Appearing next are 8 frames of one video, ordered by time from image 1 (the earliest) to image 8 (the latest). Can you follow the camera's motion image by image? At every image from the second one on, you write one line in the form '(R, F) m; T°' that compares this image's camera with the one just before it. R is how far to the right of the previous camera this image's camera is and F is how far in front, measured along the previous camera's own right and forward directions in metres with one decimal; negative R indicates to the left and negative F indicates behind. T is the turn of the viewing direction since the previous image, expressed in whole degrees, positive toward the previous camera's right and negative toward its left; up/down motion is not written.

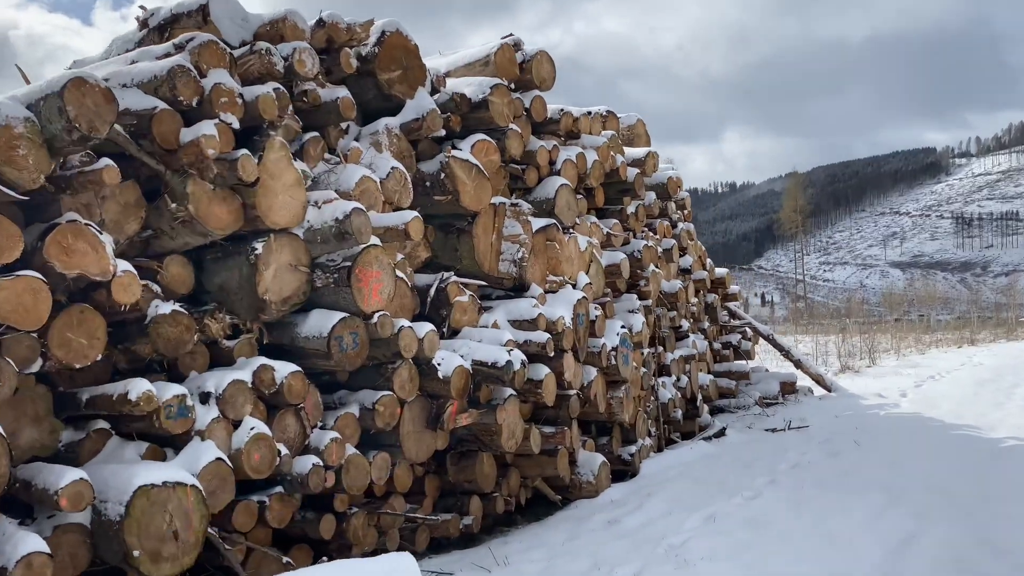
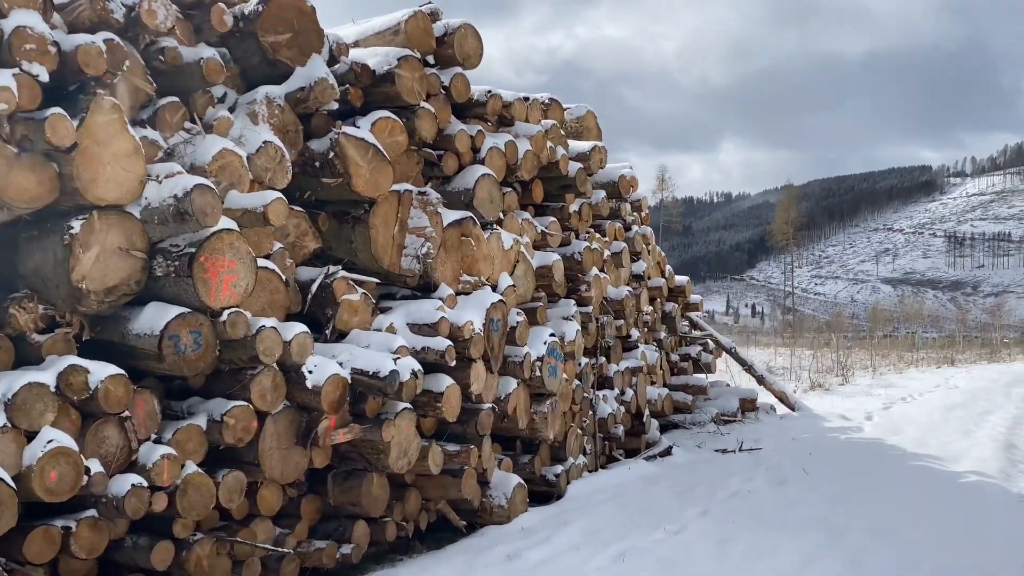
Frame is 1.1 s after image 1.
(+0.5, +0.6) m; +1°
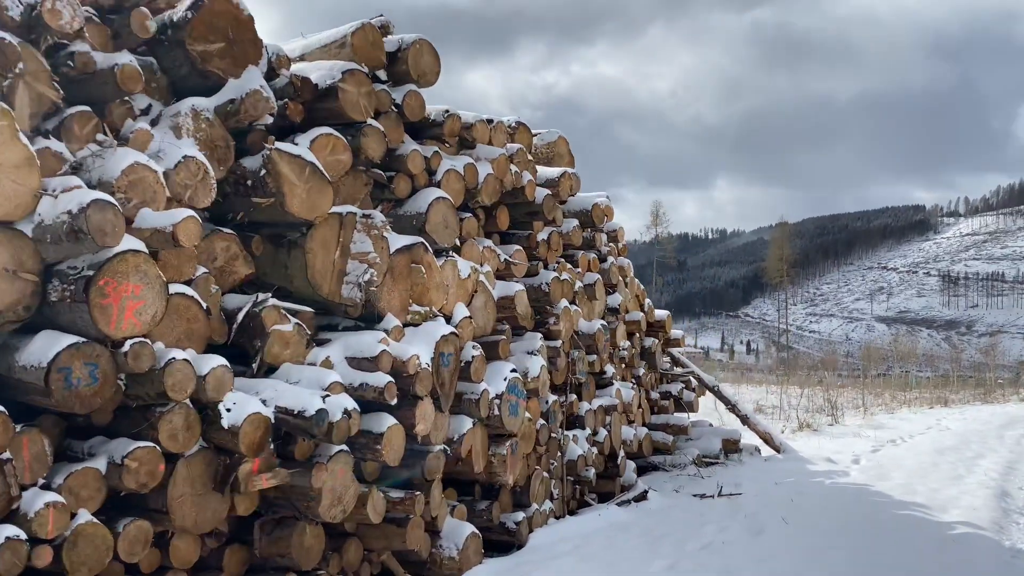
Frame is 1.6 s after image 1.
(+0.2, +0.4) m; 0°
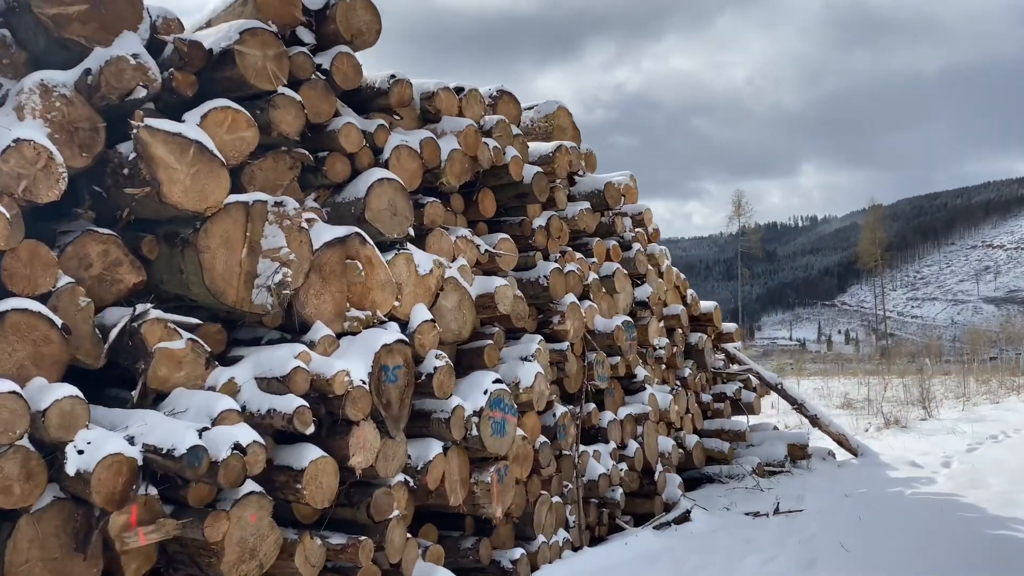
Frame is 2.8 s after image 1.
(+0.6, +0.9) m; -6°
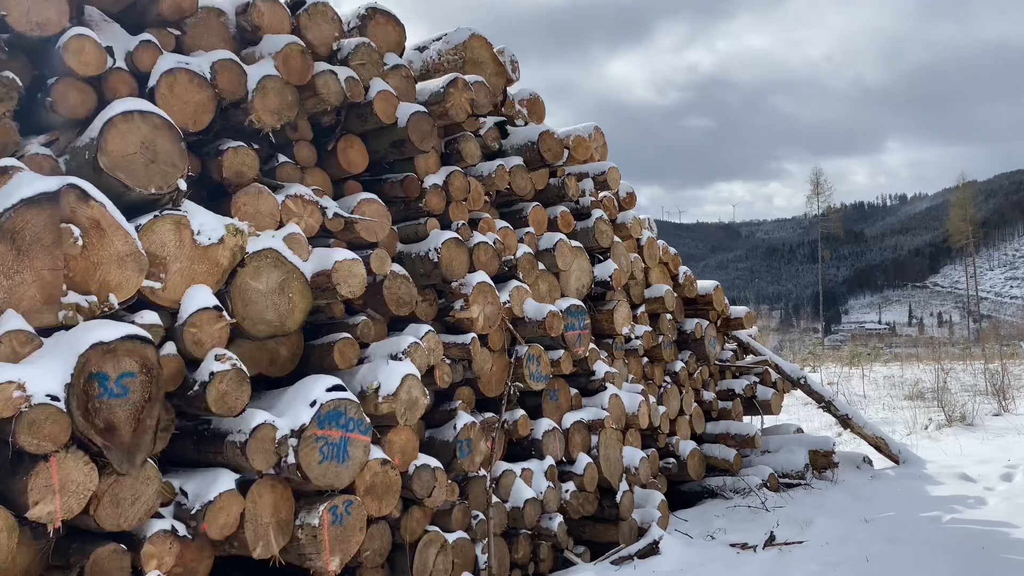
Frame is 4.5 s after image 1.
(+0.9, +1.2) m; -5°
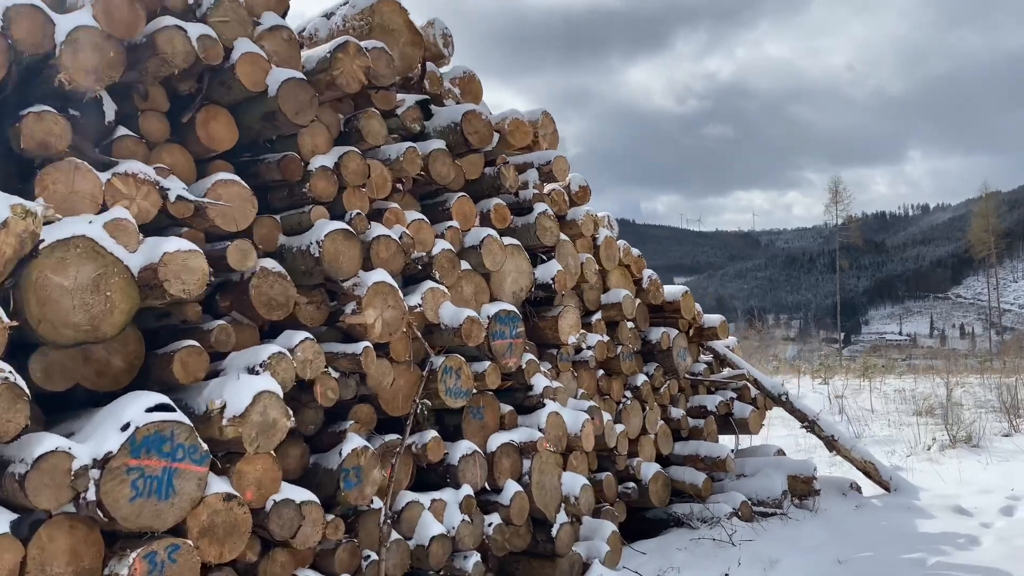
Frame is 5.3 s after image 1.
(+0.5, +0.6) m; -1°
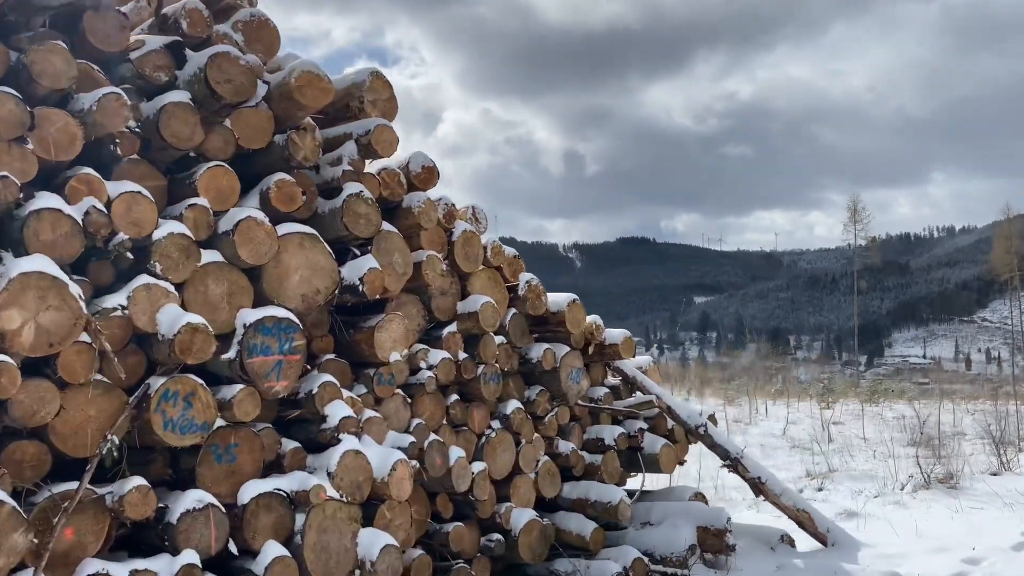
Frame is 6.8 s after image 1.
(+1.0, +1.0) m; -1°
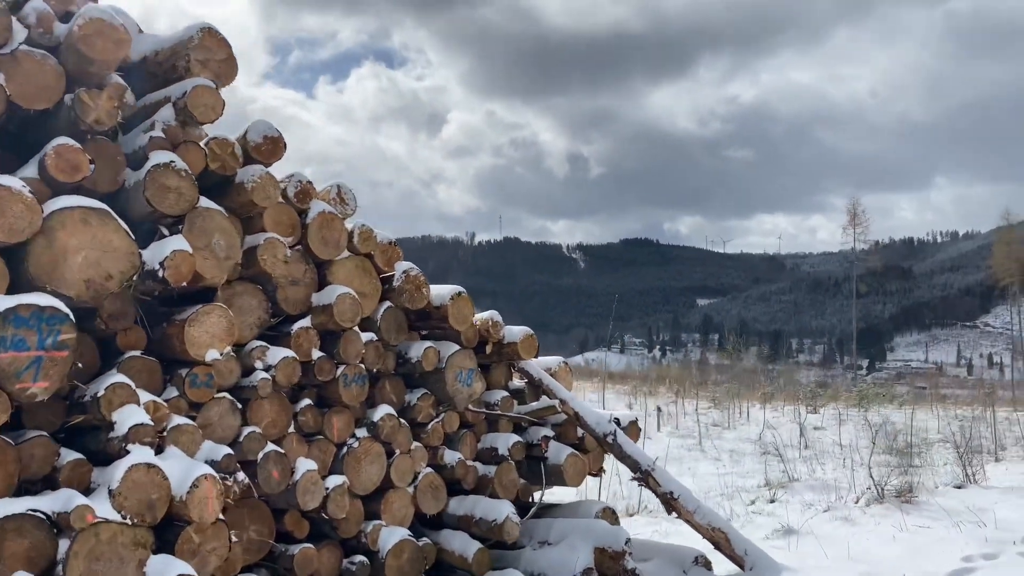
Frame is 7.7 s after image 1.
(+0.6, +0.5) m; 0°
